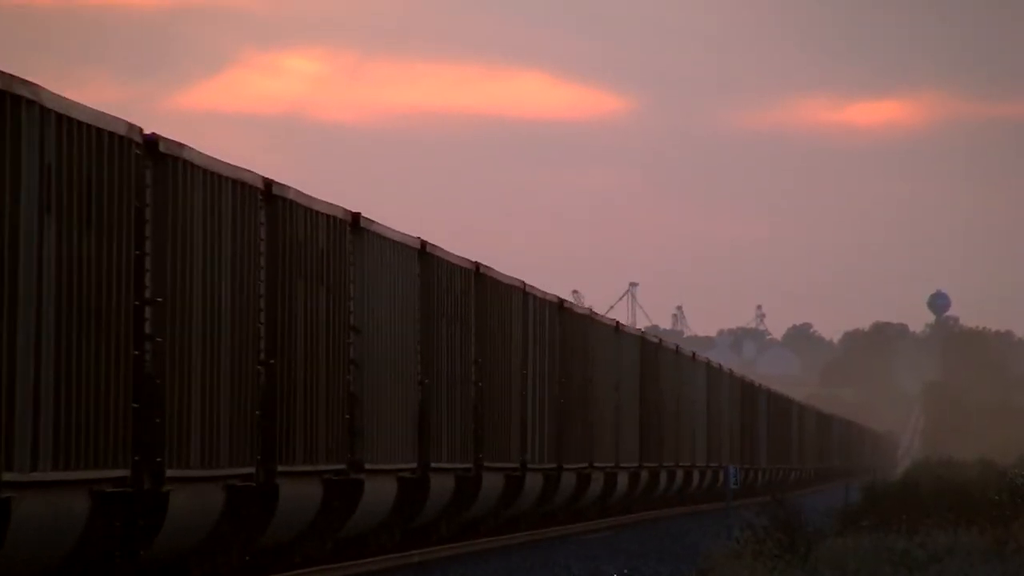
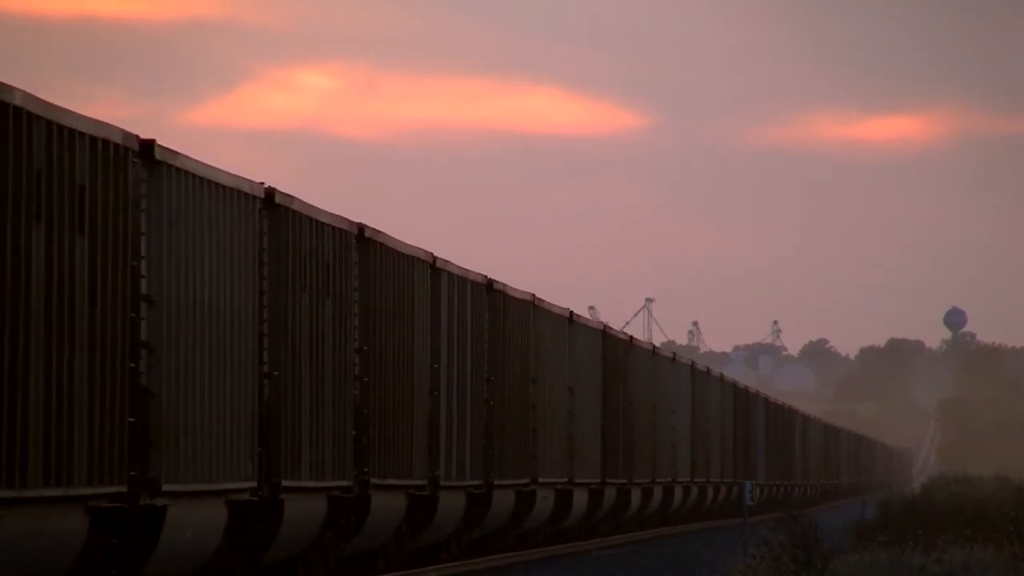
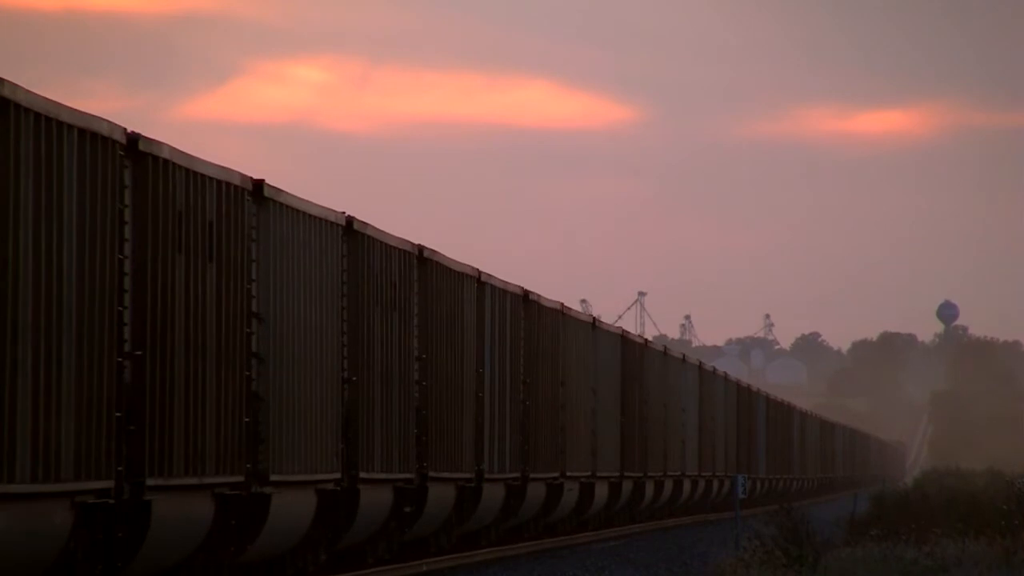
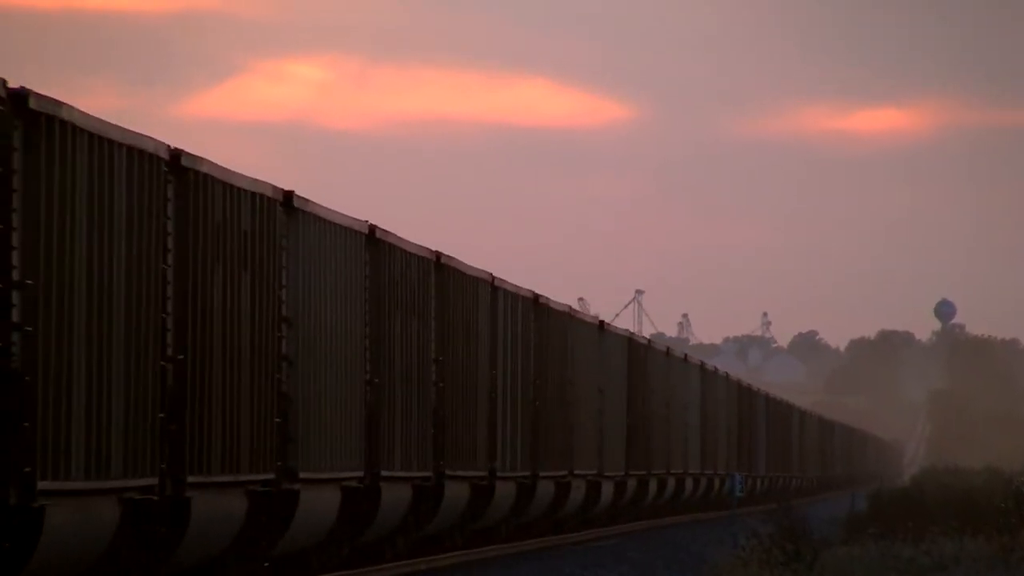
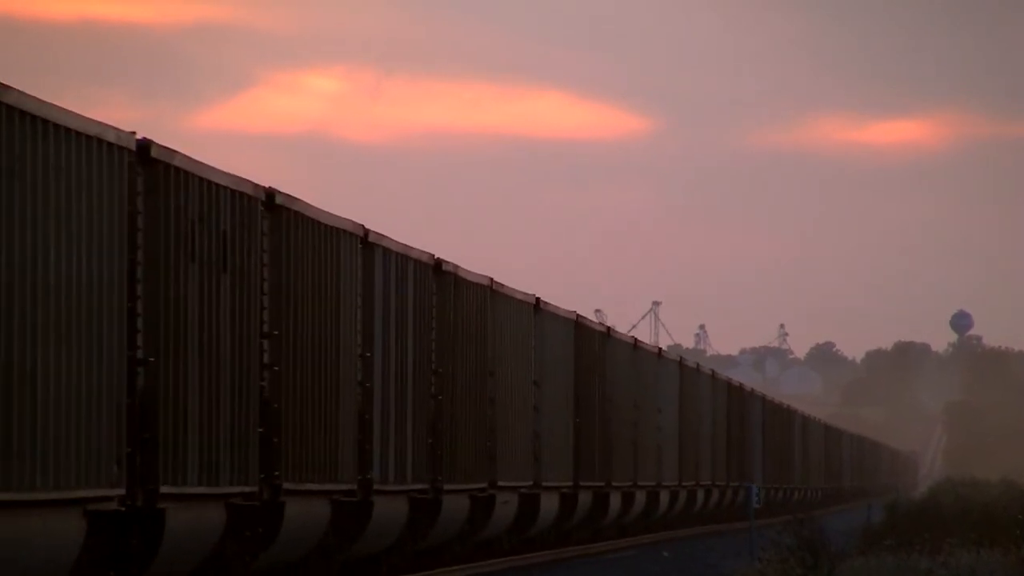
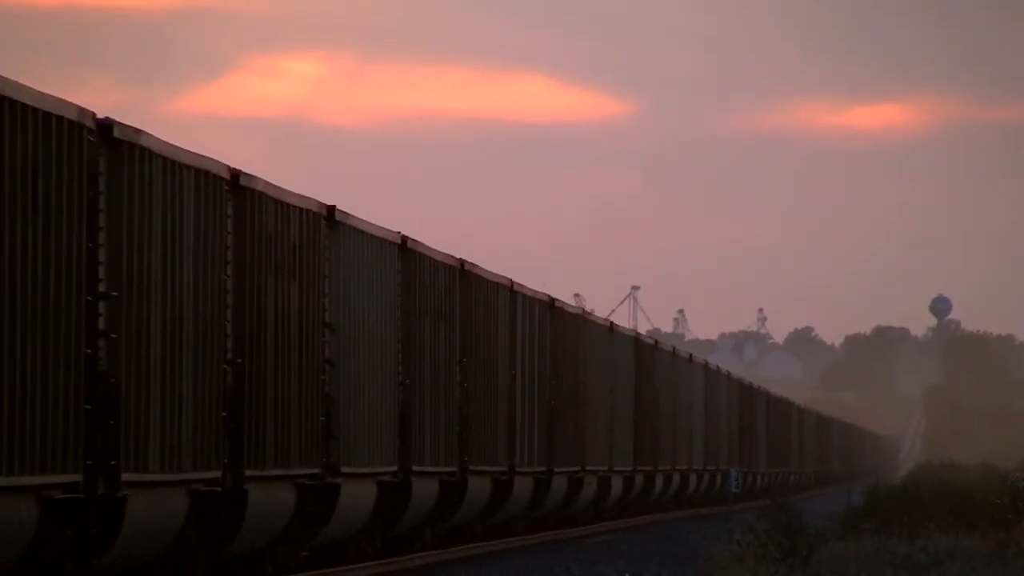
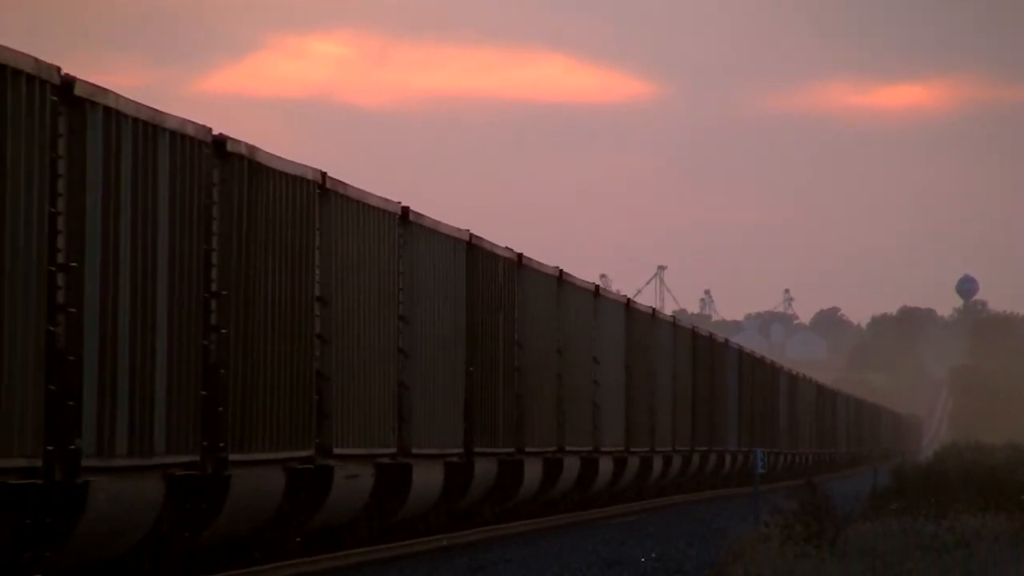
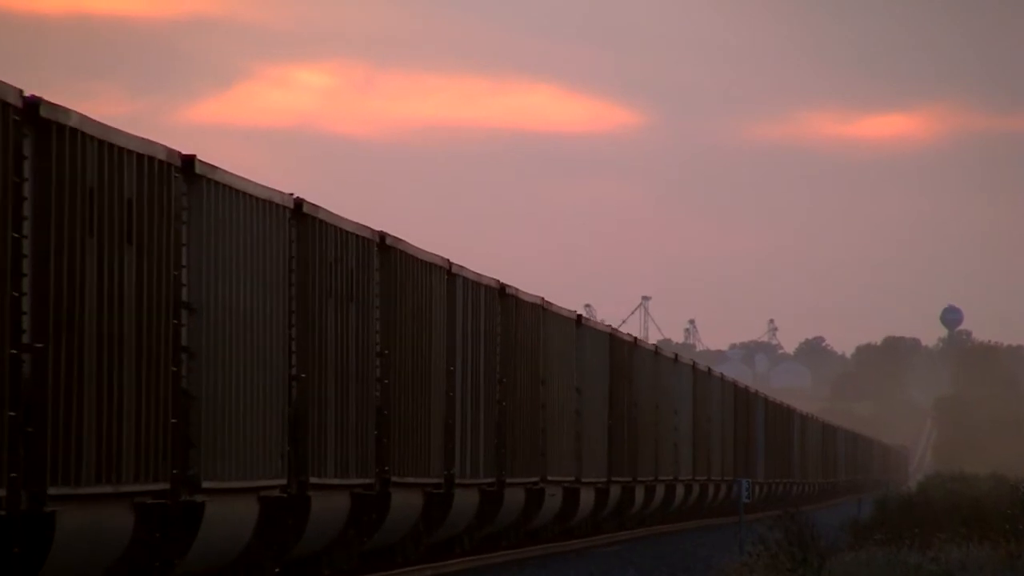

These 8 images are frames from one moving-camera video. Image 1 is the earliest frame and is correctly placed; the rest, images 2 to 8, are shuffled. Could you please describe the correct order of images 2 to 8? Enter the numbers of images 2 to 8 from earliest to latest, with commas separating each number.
6, 4, 3, 8, 2, 5, 7
